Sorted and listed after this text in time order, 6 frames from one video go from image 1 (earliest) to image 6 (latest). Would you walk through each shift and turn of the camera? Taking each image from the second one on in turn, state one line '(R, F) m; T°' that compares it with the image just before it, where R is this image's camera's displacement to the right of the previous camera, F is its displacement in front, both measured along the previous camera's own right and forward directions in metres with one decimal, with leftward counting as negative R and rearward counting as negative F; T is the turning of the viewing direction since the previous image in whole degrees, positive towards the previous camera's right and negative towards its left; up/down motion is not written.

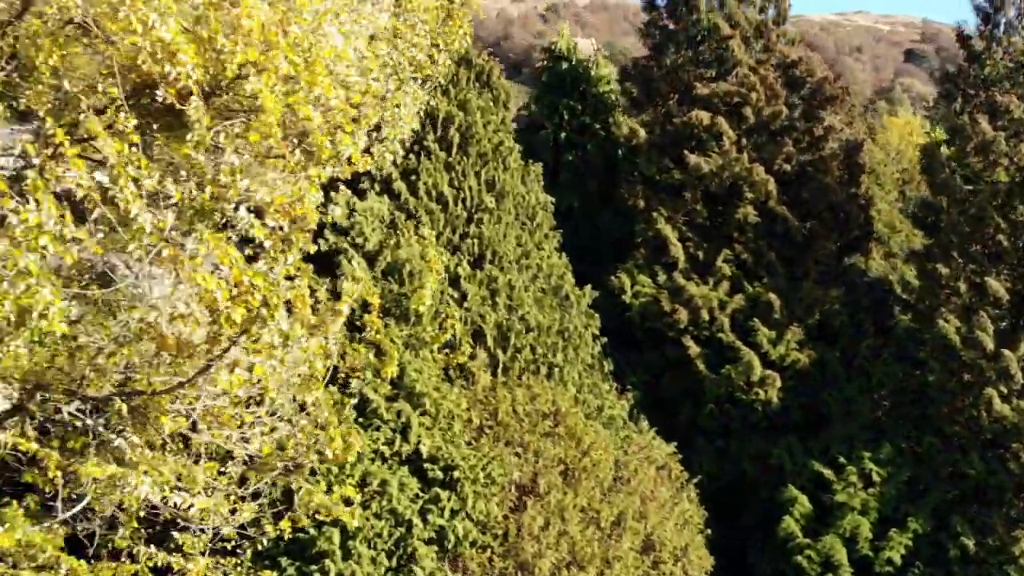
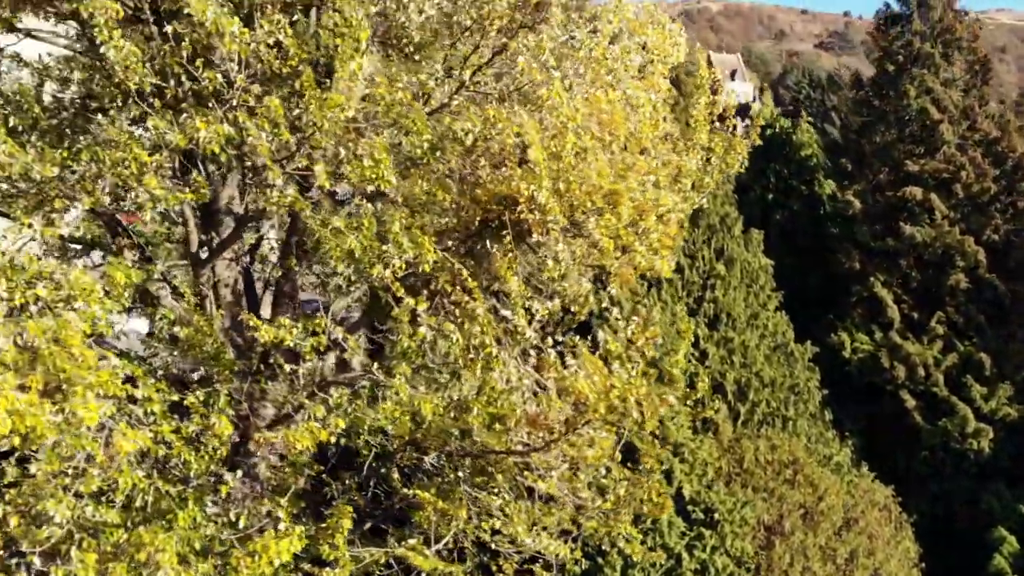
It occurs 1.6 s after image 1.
(-1.3, -1.6) m; -6°
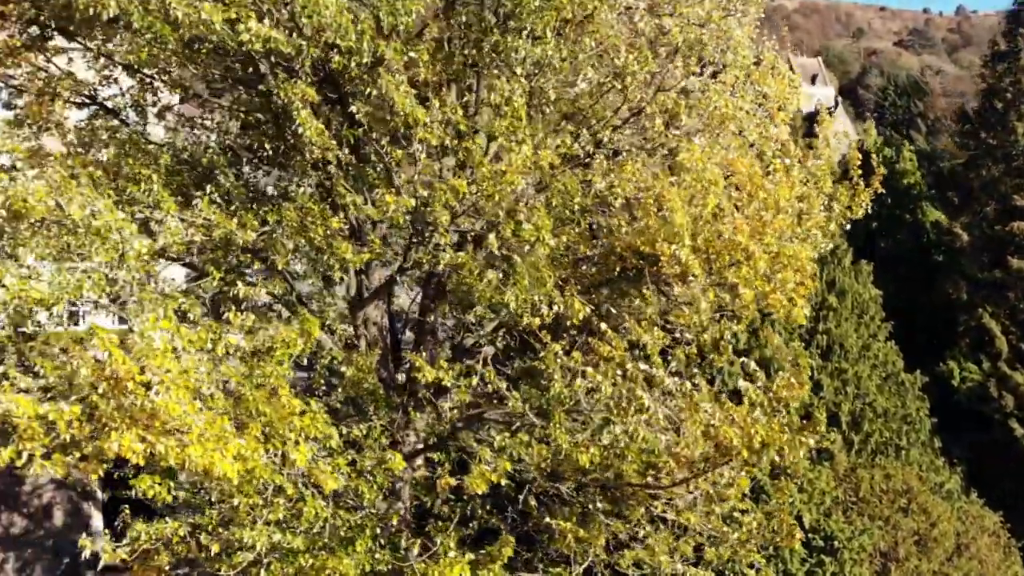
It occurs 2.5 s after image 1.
(-0.6, -0.7) m; -4°
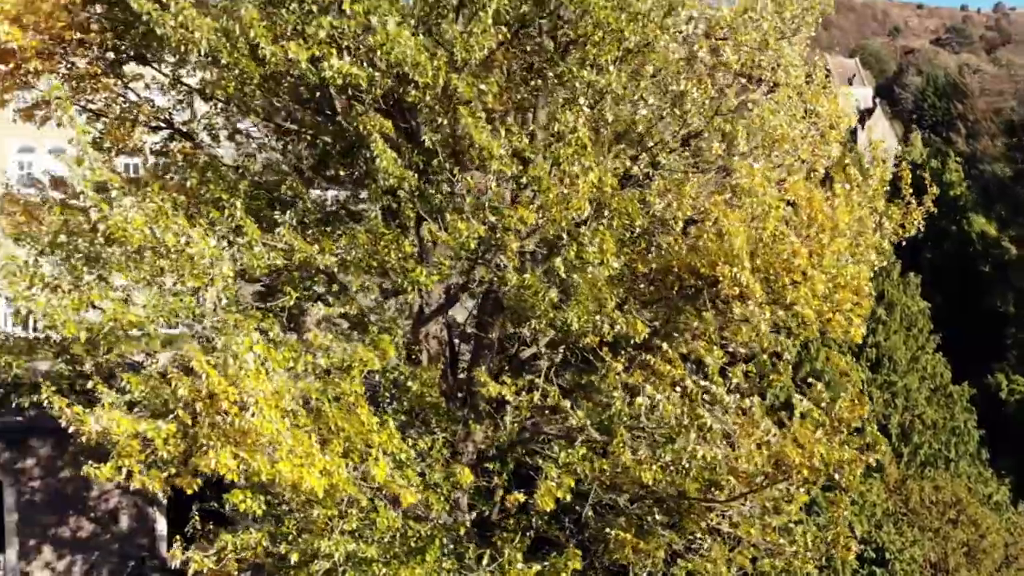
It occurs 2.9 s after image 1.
(-0.3, -0.3) m; -2°
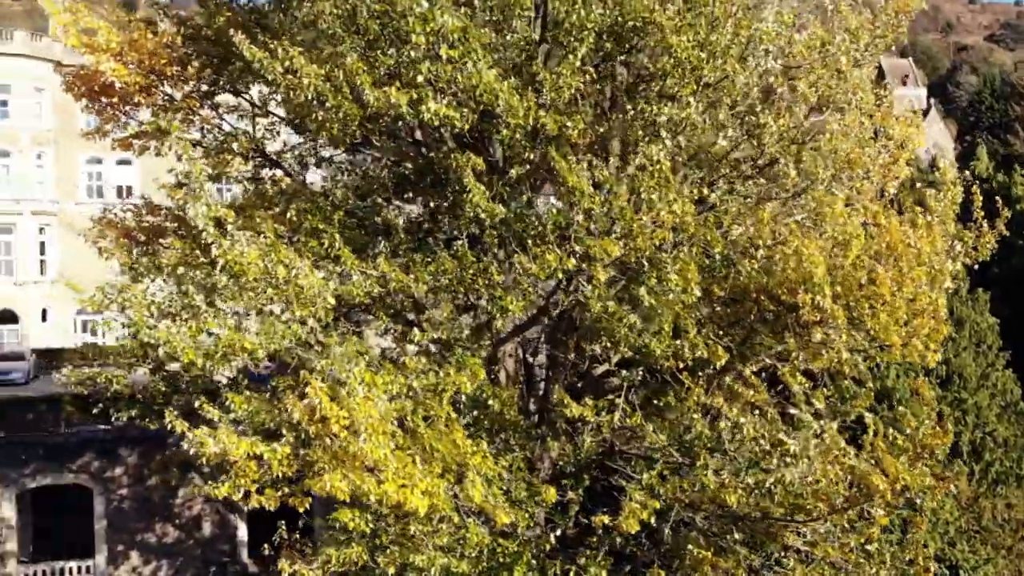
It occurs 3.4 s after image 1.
(-0.3, -0.3) m; -2°
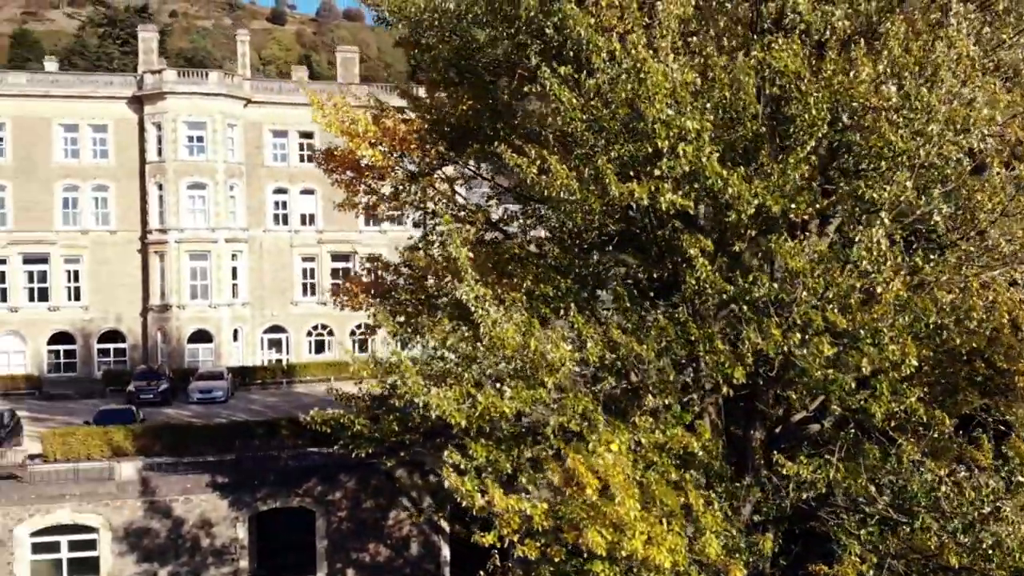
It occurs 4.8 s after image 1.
(-0.9, -1.0) m; -7°
